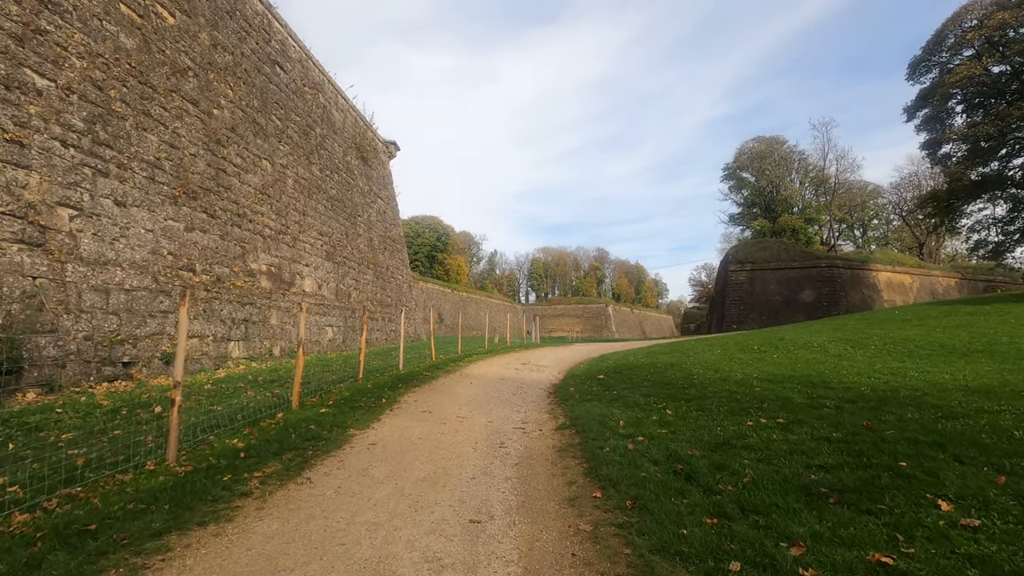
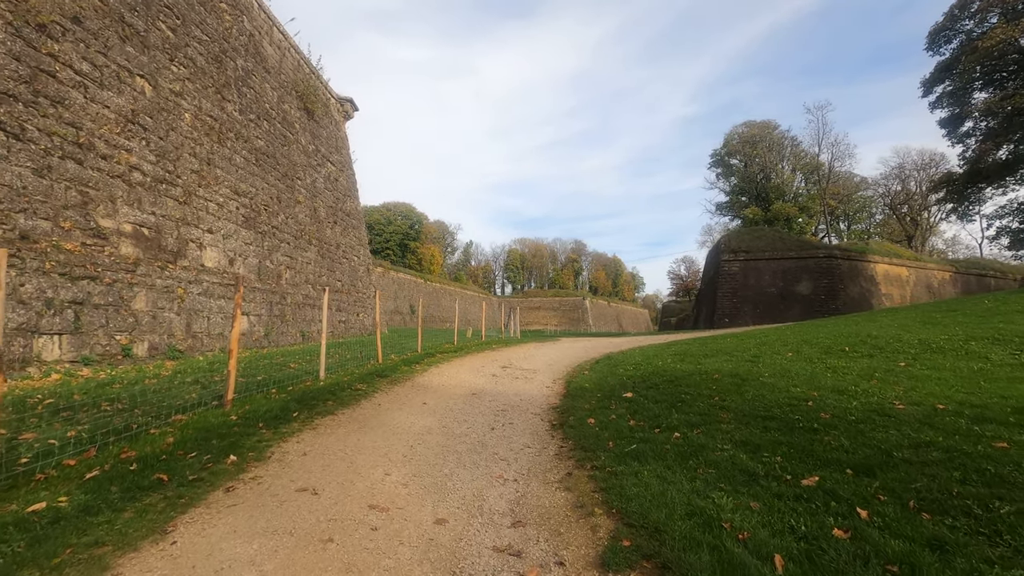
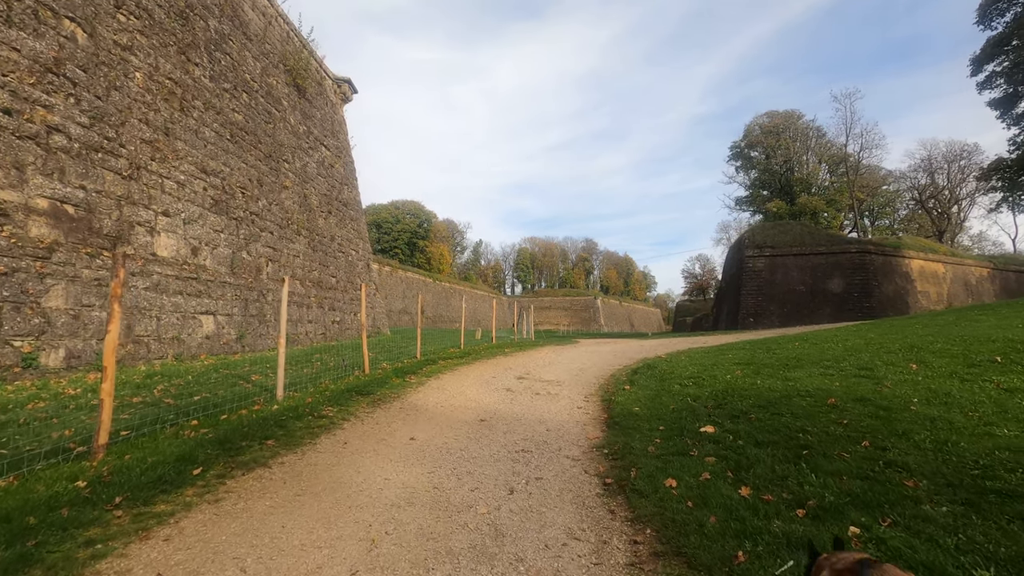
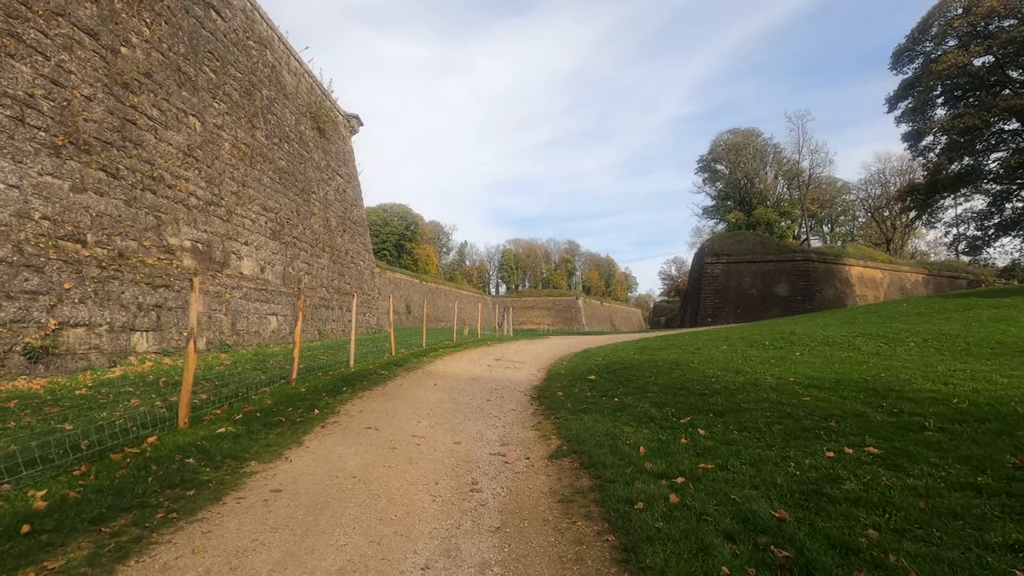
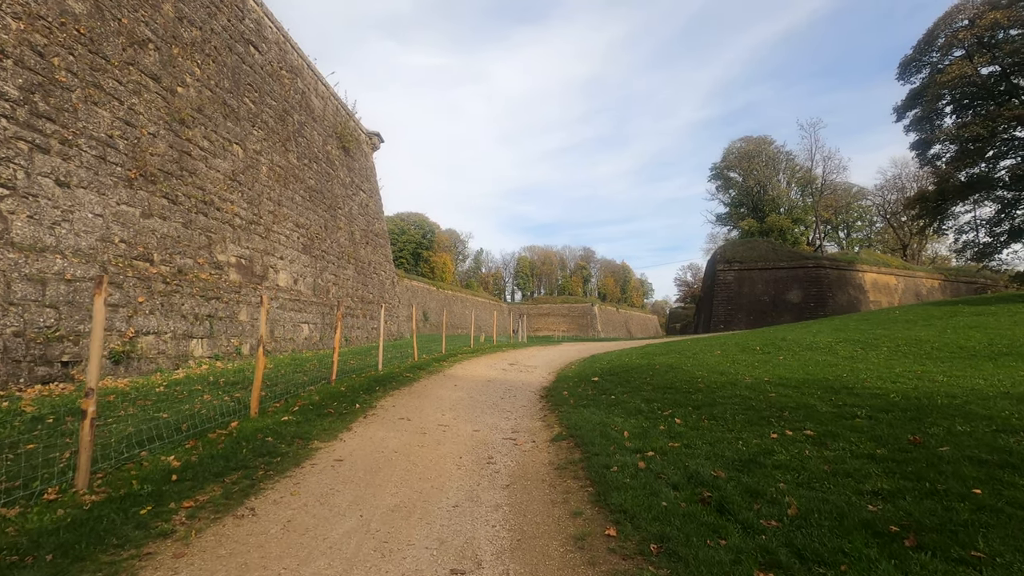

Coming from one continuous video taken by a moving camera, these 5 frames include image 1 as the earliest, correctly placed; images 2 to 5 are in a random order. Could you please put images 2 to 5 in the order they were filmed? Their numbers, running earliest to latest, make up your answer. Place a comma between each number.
5, 4, 2, 3
